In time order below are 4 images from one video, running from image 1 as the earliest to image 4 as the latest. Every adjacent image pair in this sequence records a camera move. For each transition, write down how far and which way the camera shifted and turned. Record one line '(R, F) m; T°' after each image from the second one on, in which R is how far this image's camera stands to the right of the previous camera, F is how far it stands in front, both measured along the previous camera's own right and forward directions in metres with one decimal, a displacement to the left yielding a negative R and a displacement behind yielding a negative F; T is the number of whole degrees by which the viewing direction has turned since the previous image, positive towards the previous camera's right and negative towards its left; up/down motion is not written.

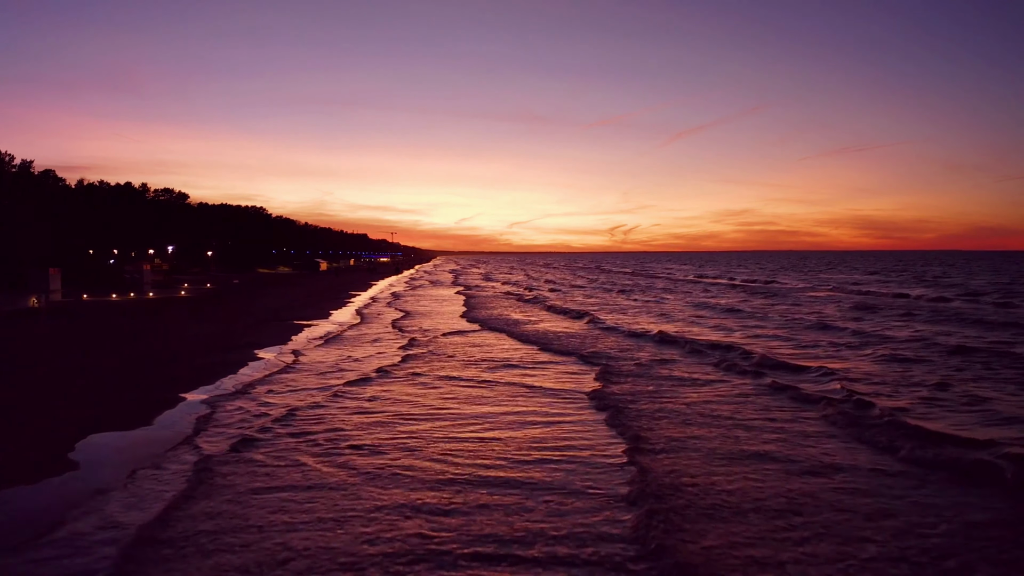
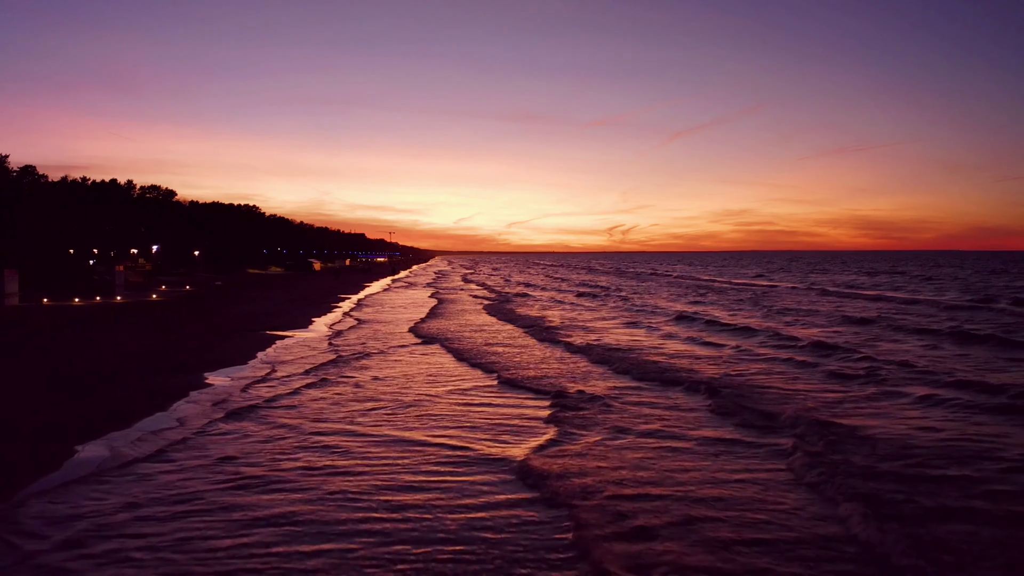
(-0.1, +2.6) m; 0°
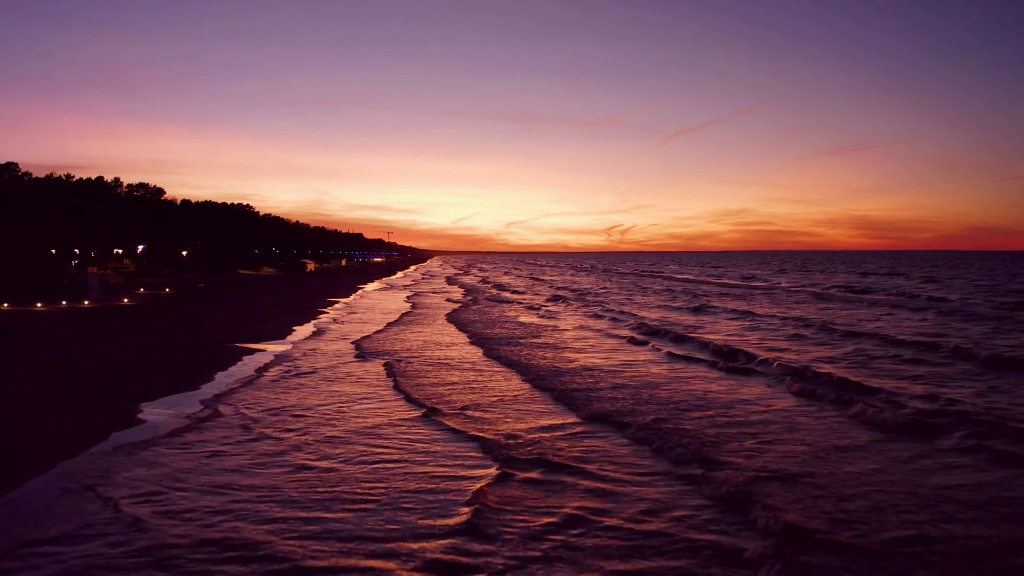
(-0.2, +2.3) m; 0°
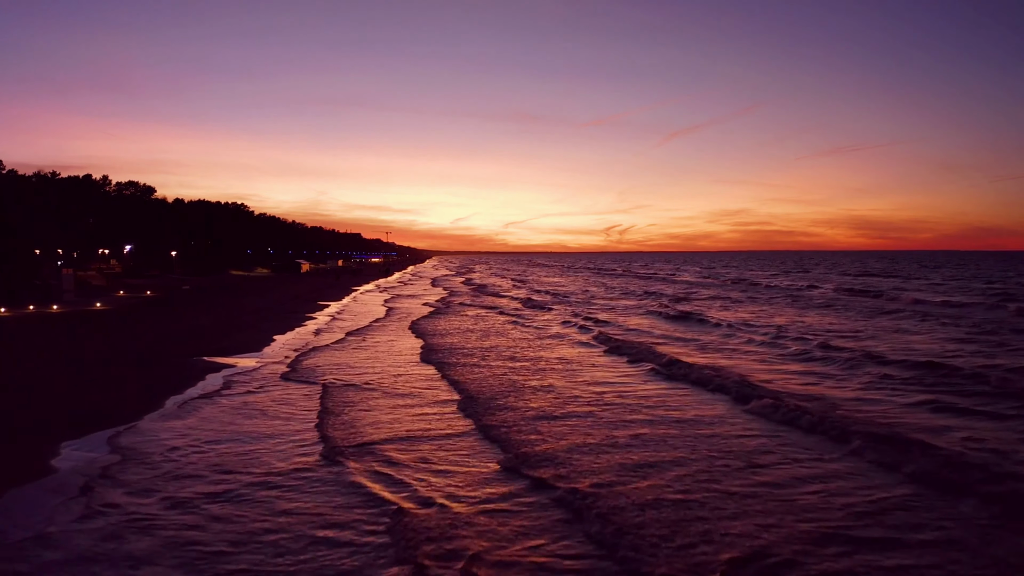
(-0.2, +2.0) m; 0°
